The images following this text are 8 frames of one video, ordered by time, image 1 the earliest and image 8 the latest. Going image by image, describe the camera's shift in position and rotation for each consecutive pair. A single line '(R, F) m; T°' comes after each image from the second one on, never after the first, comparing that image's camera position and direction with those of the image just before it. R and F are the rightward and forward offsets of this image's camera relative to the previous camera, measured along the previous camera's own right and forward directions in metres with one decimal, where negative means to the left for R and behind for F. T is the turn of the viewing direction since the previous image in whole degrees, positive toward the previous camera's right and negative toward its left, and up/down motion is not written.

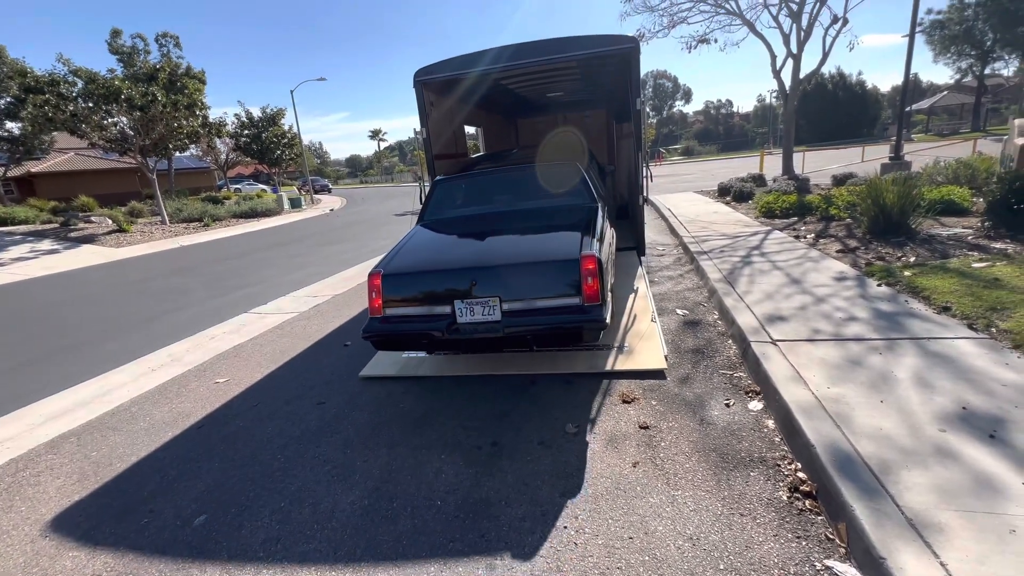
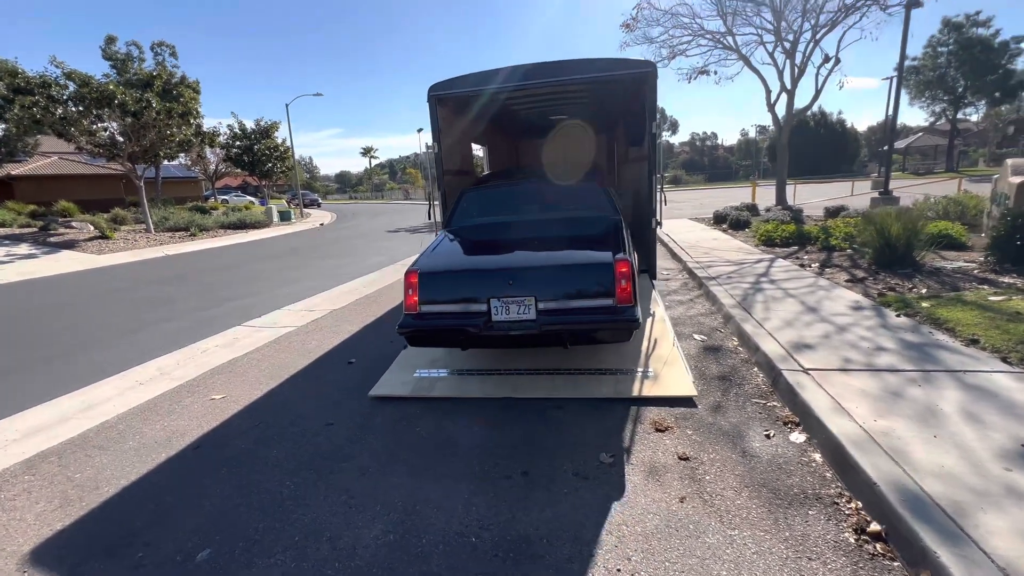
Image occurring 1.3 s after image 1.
(-0.3, +0.2) m; +2°
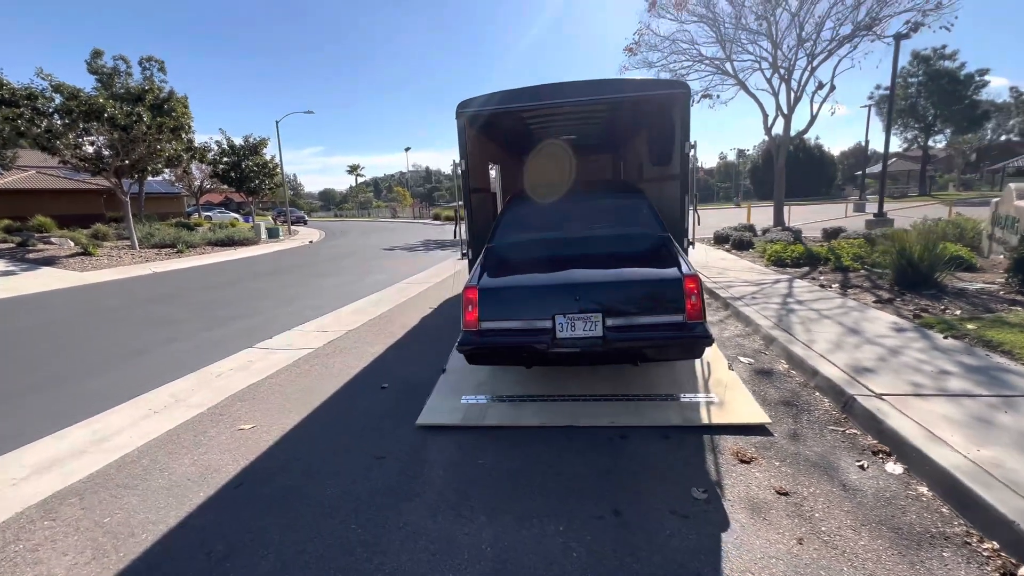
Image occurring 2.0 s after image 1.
(-0.6, +0.2) m; +2°
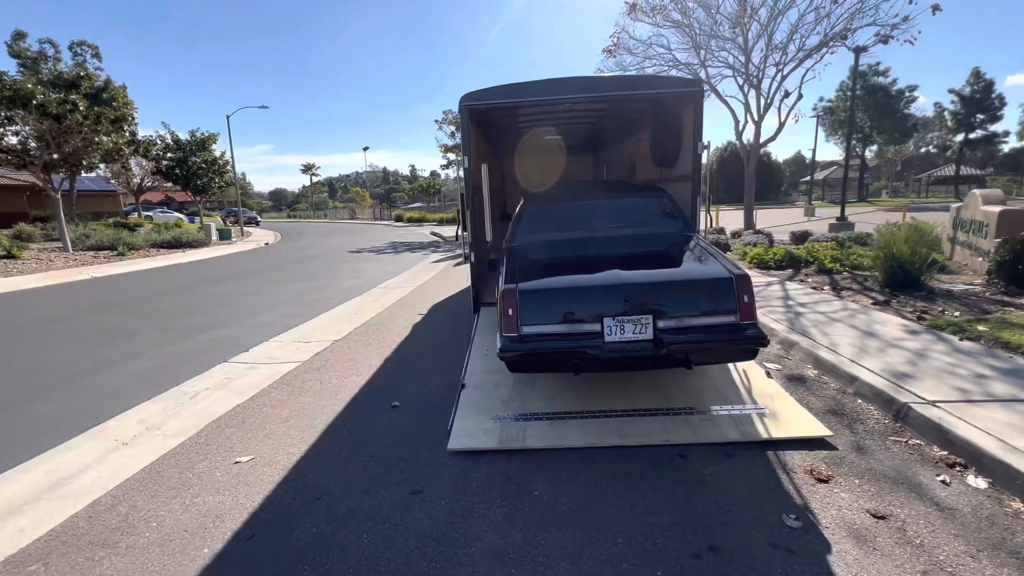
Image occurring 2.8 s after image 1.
(-0.6, +0.4) m; +5°
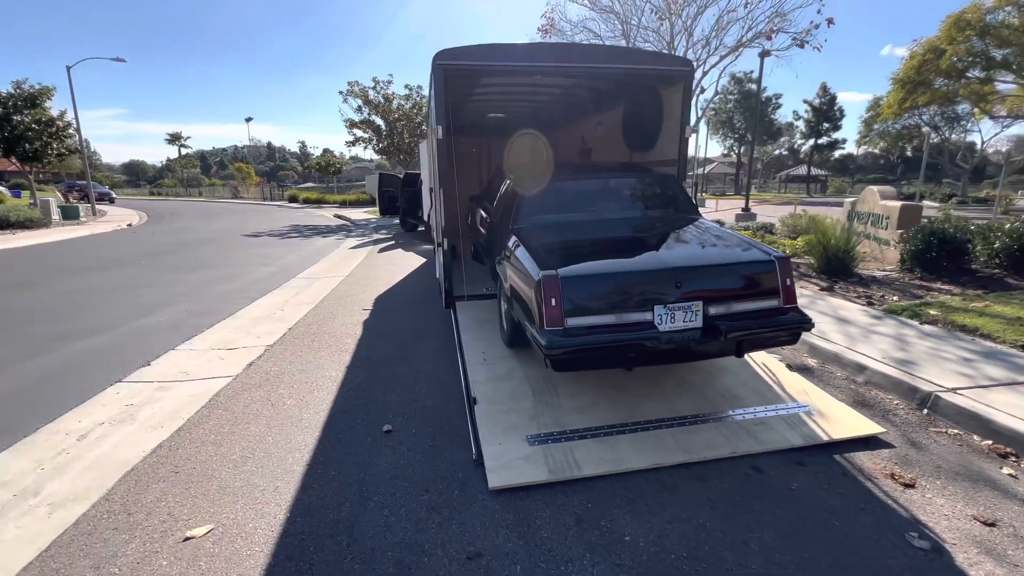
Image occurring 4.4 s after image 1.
(-0.9, +0.8) m; +12°
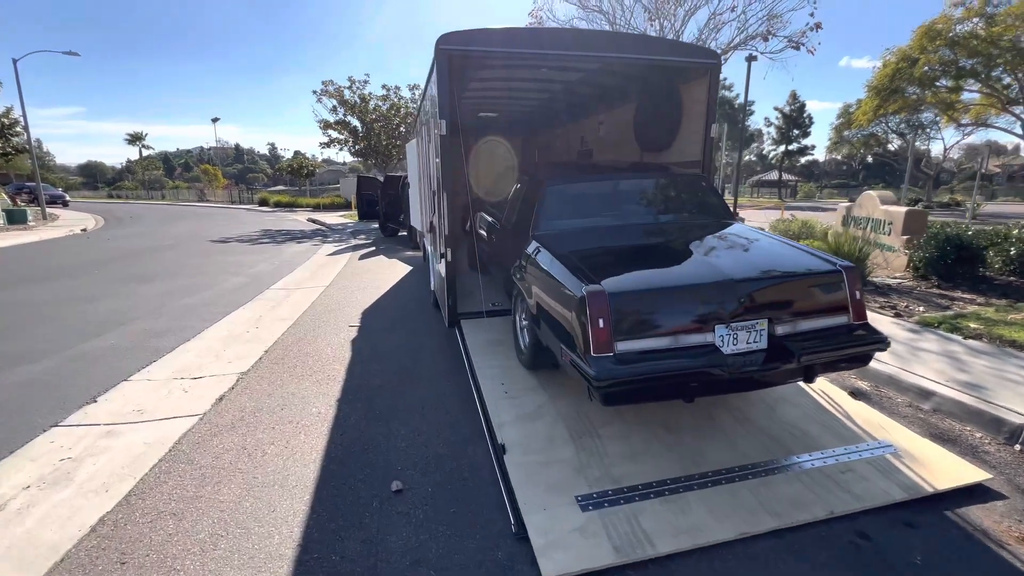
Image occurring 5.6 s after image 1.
(-0.4, +0.6) m; +3°
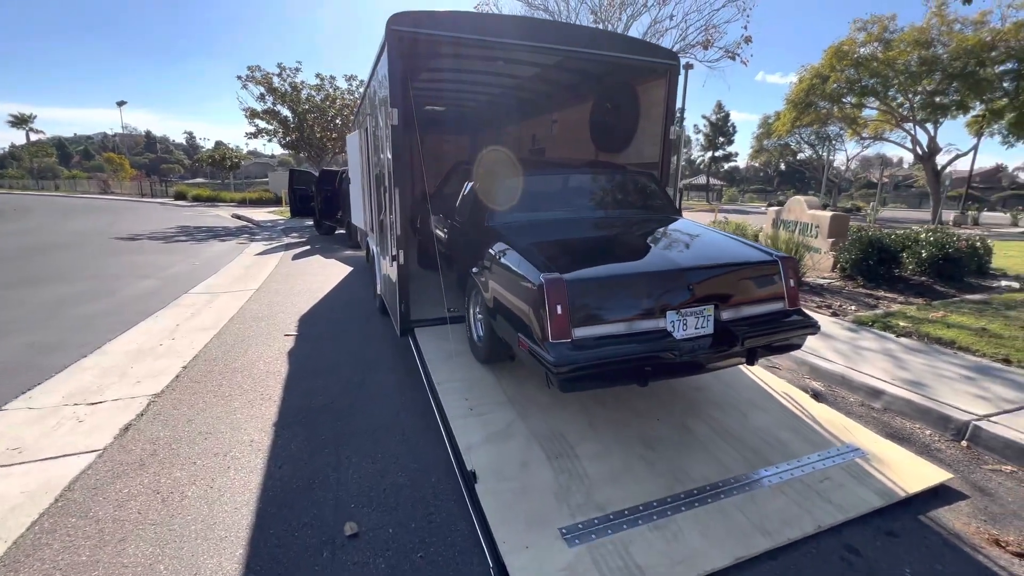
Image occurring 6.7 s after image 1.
(-0.2, +0.3) m; +7°
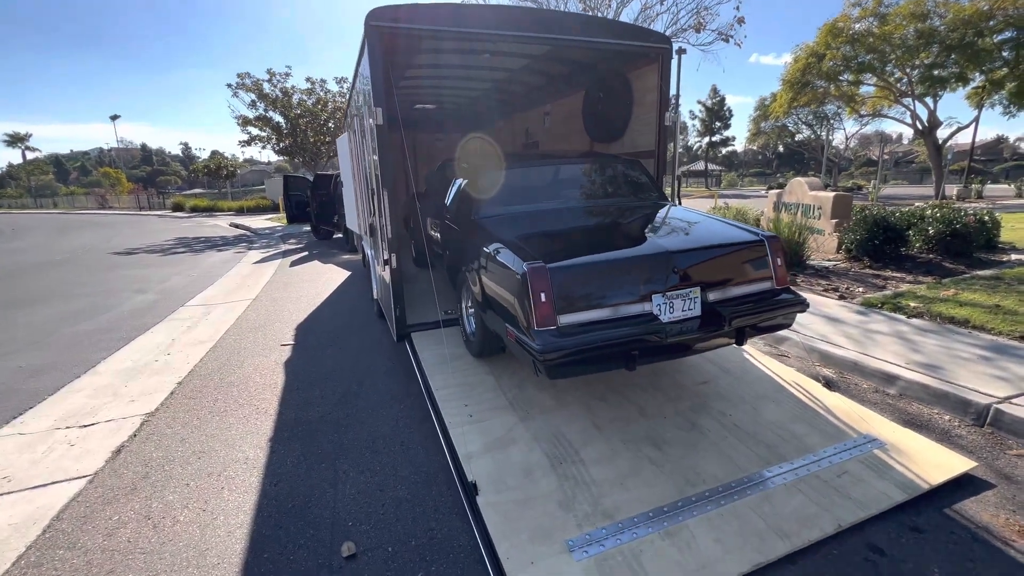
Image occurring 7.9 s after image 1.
(+0.1, +0.1) m; 0°
